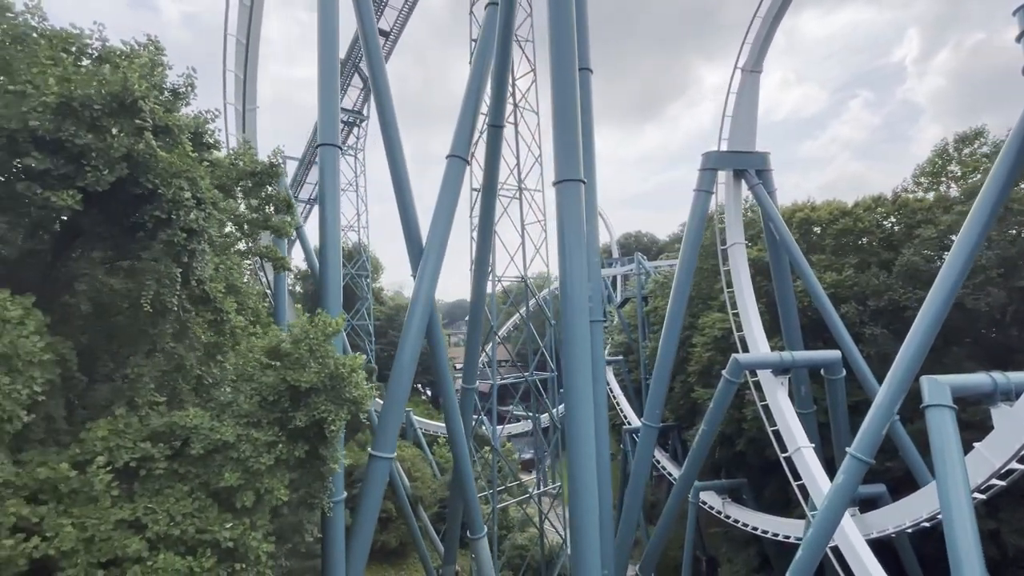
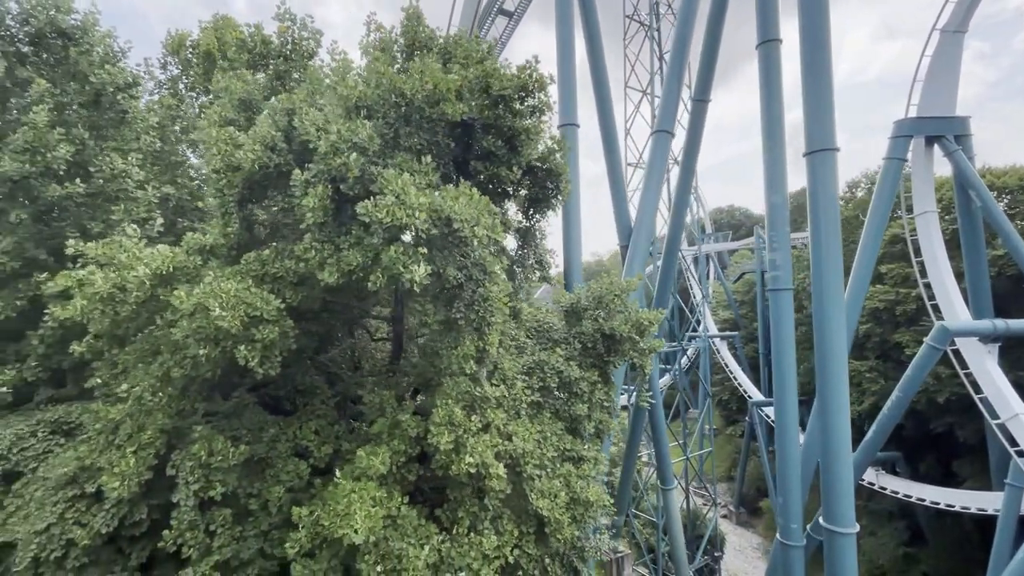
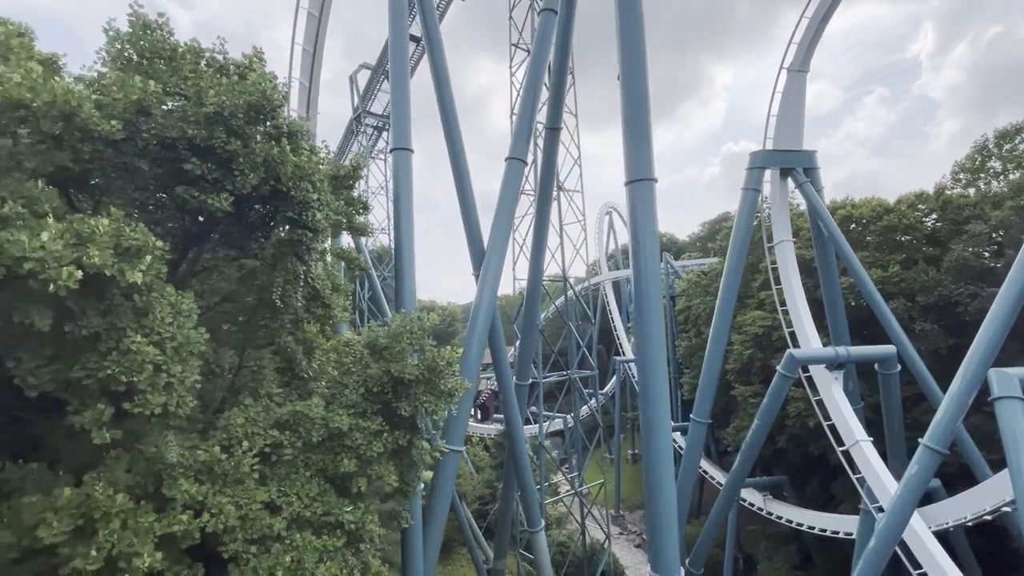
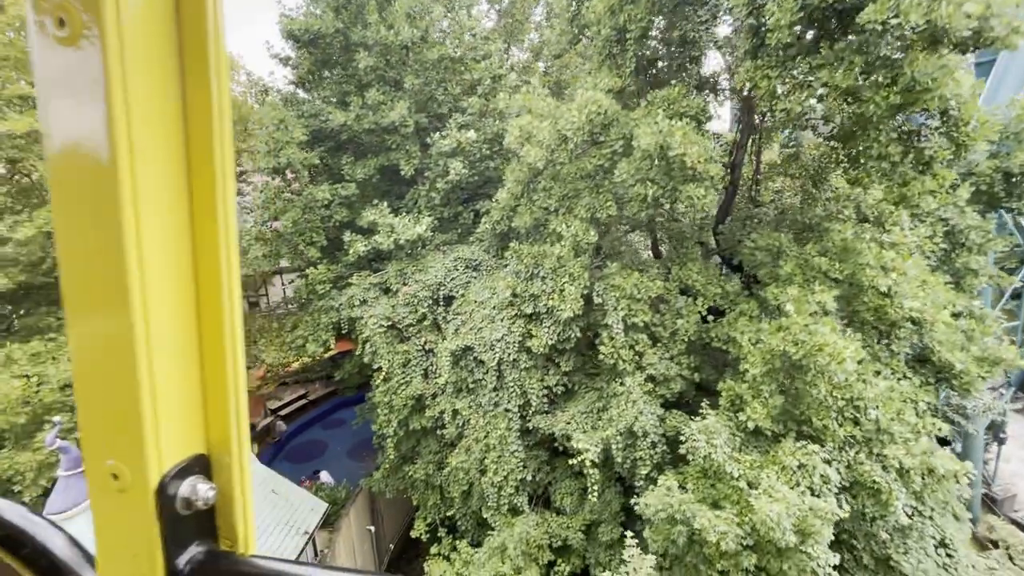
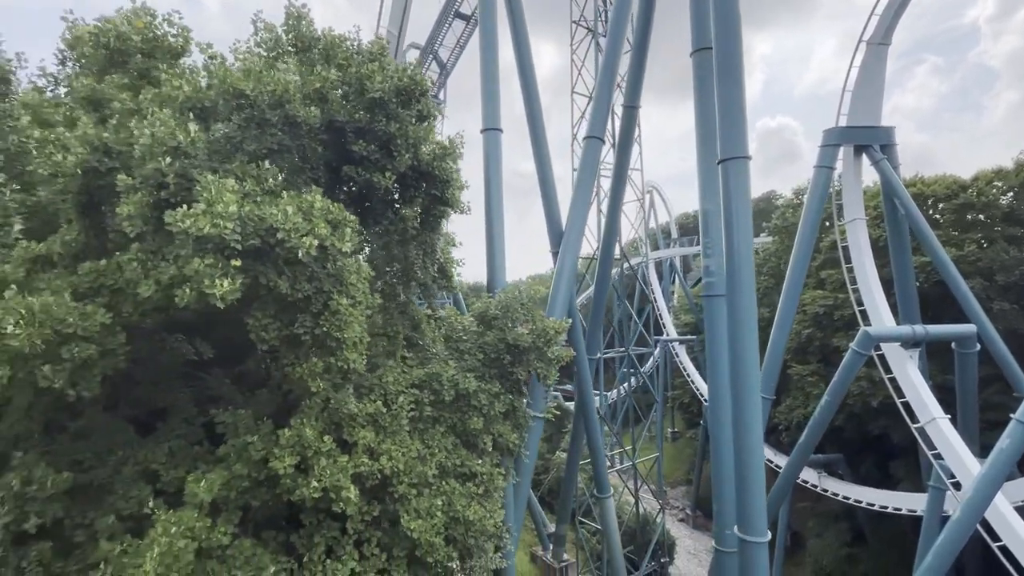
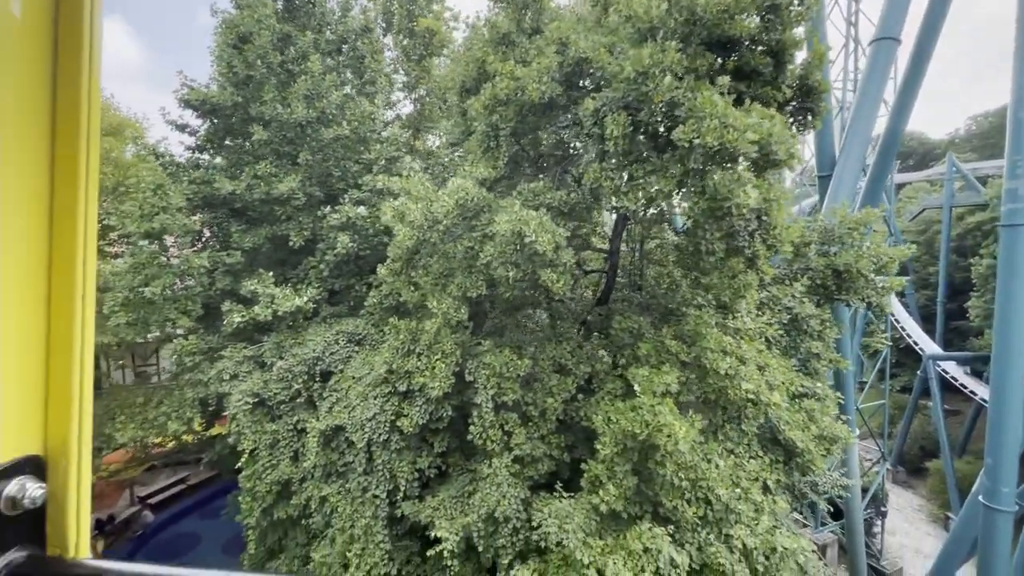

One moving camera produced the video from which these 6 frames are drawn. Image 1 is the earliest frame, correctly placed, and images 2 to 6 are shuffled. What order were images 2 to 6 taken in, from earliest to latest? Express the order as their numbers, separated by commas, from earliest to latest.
3, 5, 2, 6, 4
